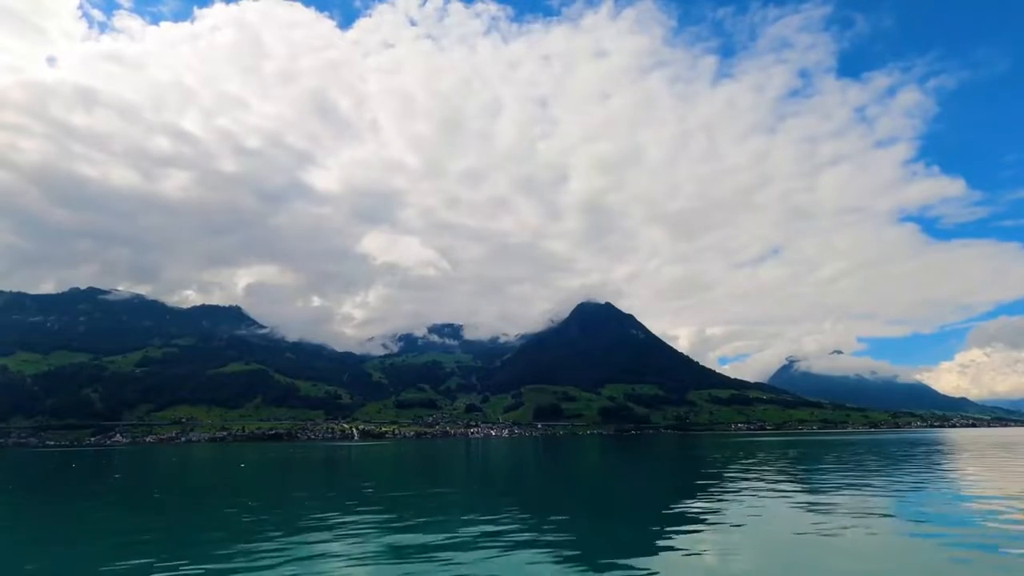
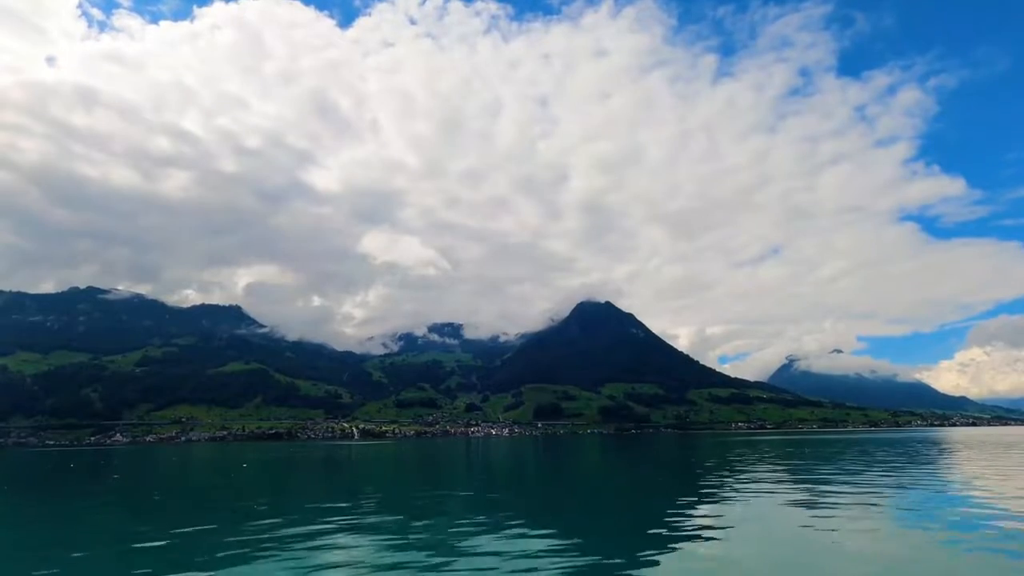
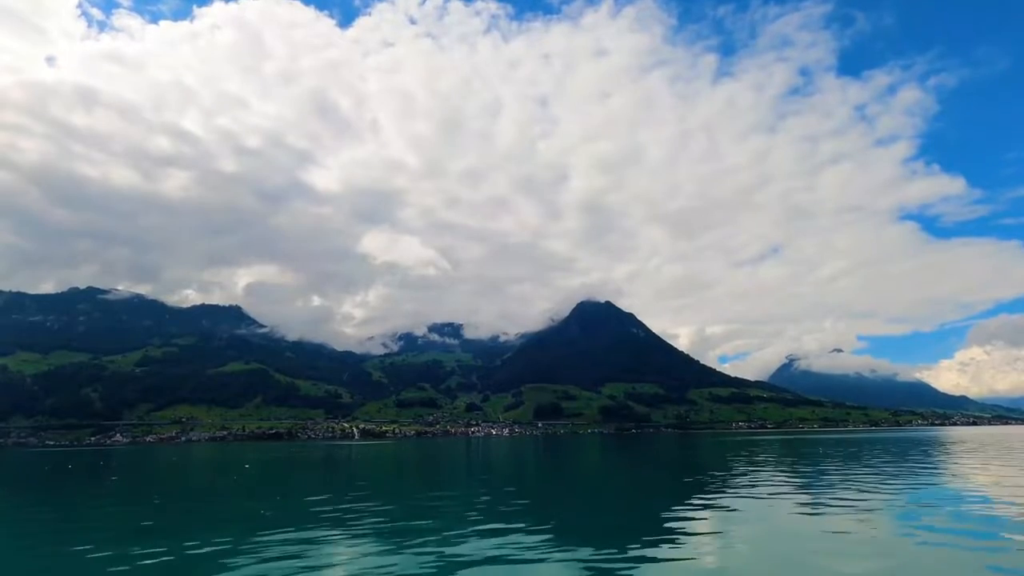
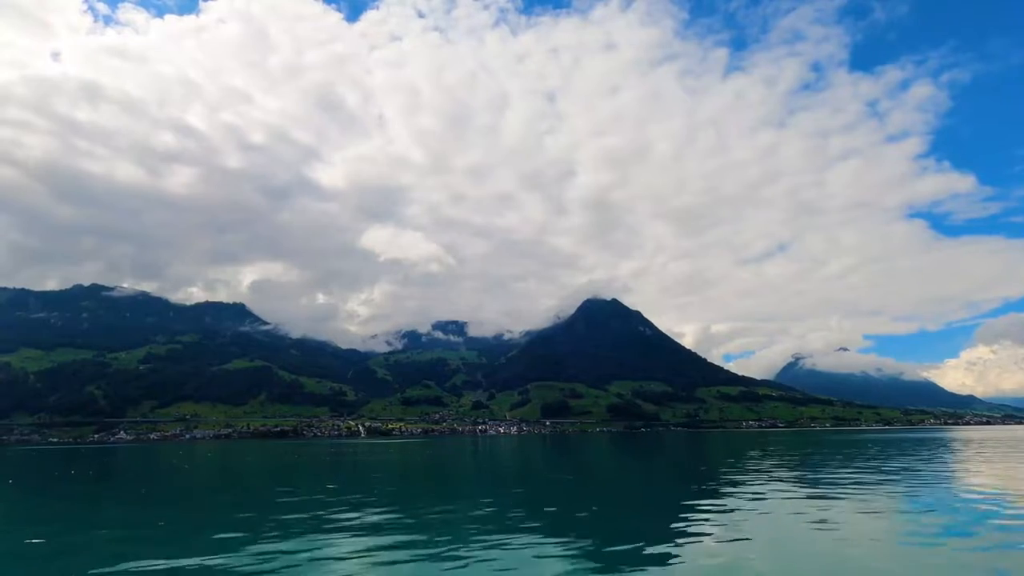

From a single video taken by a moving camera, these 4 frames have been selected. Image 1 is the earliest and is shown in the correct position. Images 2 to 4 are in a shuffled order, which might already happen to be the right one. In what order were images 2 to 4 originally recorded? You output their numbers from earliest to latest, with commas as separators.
2, 3, 4
